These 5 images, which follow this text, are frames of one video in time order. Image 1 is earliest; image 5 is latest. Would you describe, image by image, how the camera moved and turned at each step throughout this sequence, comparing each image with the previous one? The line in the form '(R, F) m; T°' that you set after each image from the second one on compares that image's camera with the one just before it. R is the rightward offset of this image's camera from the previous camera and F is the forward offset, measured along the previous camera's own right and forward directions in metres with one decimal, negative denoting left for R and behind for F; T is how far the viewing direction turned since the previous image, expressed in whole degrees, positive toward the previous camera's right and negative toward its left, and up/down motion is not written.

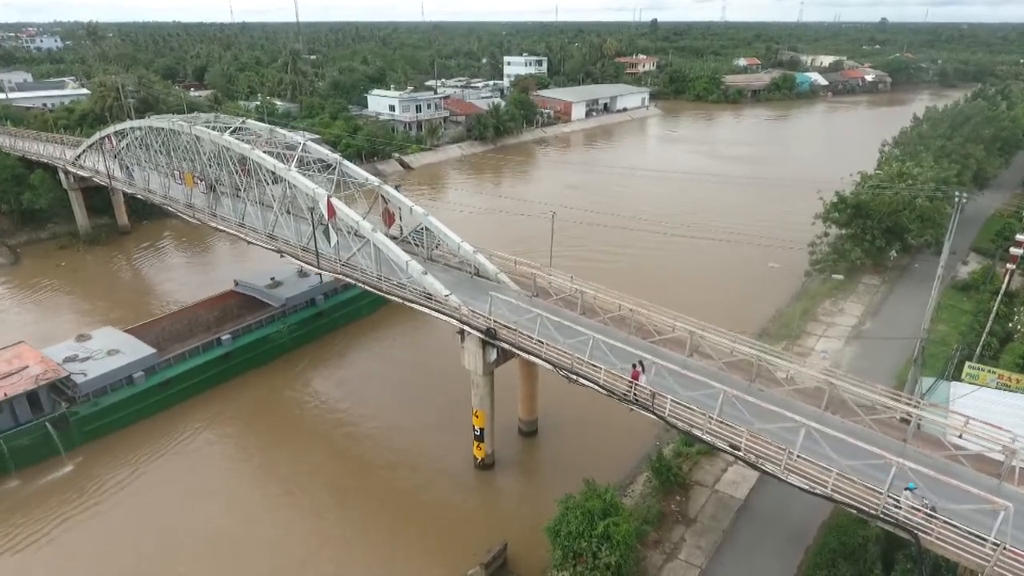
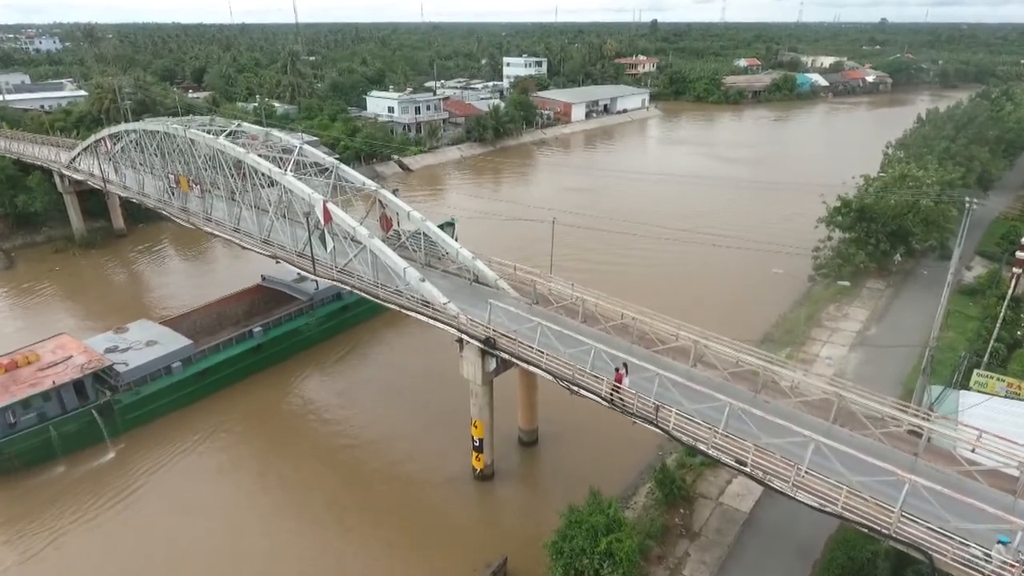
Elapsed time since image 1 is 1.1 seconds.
(0.0, +0.4) m; 0°
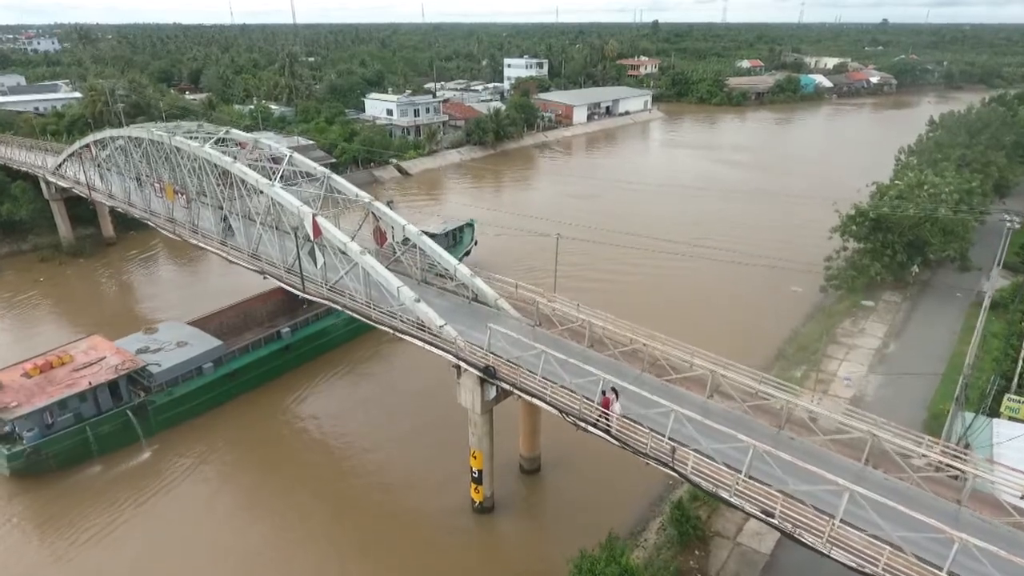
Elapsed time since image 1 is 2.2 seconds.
(0.0, +1.1) m; 0°
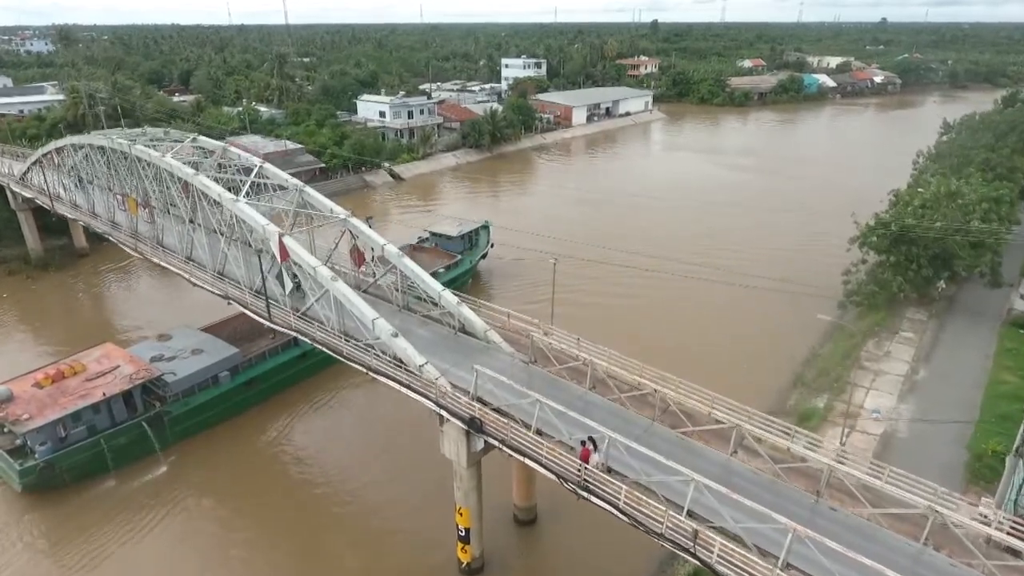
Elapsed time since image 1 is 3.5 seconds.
(+0.2, +2.0) m; 0°
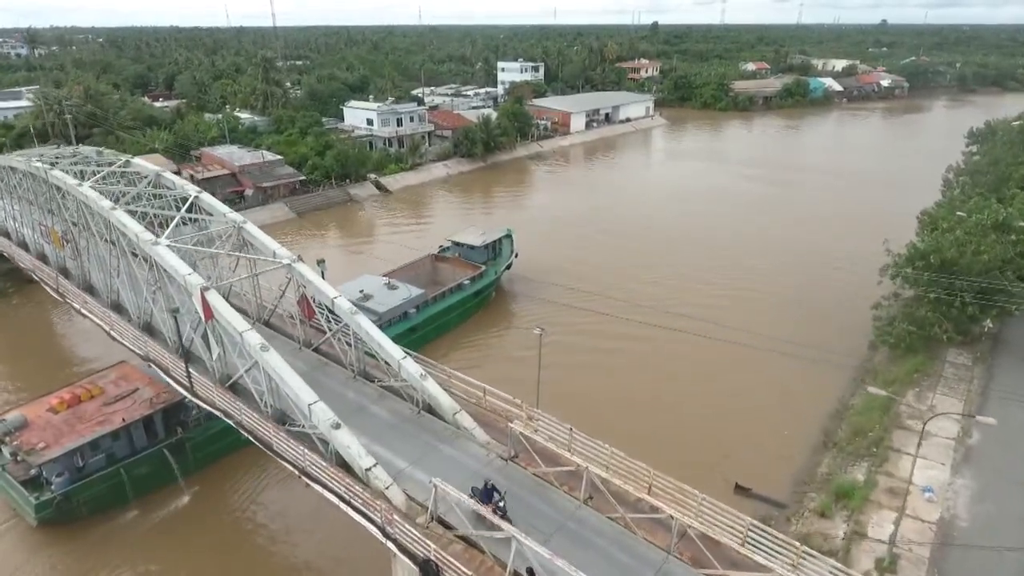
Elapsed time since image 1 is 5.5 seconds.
(+0.4, +3.0) m; 0°
